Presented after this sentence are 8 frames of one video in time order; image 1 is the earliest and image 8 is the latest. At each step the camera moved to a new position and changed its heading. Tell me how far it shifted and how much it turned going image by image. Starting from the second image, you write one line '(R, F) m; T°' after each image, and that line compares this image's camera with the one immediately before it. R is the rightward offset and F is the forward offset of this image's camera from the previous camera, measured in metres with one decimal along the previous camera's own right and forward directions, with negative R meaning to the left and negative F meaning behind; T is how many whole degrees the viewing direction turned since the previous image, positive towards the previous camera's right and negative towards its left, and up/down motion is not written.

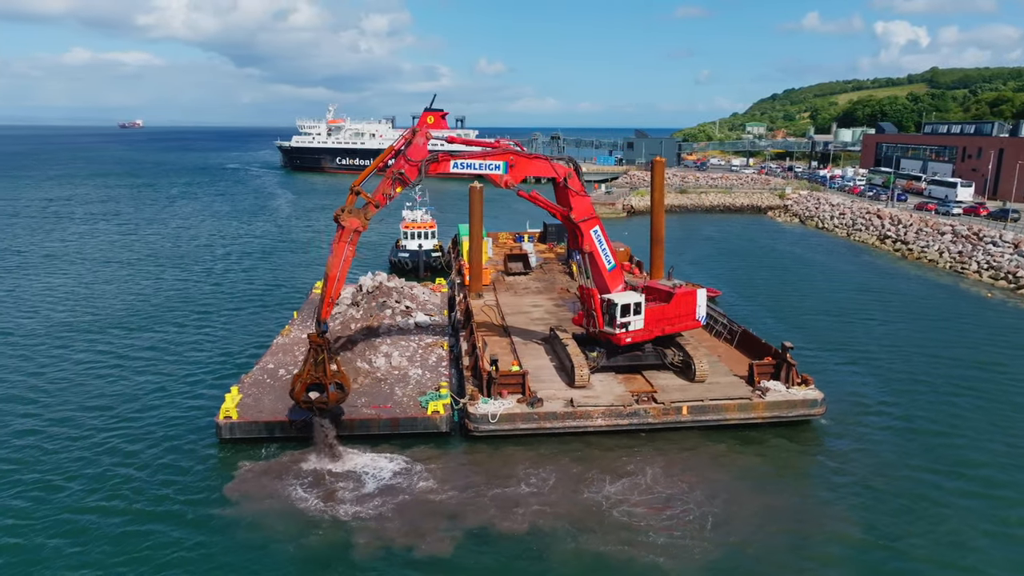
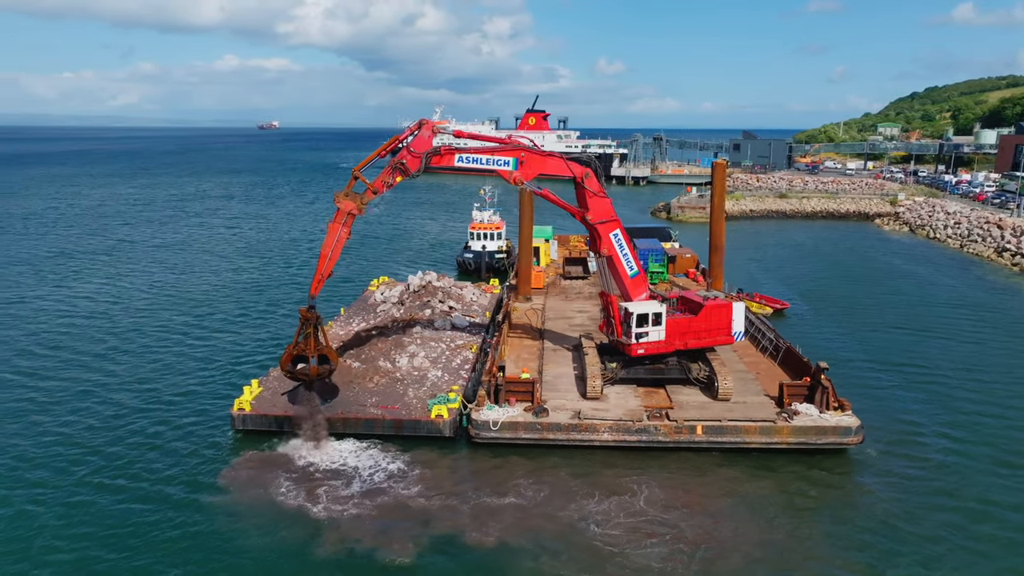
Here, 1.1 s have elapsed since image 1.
(+2.8, +0.8) m; -9°
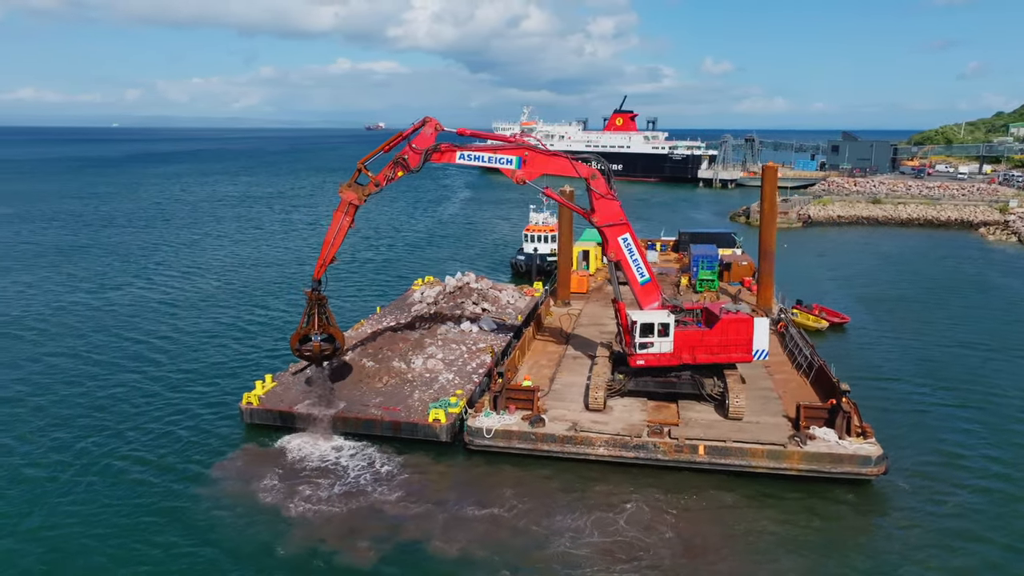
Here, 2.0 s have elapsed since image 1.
(+2.6, +0.7) m; -7°
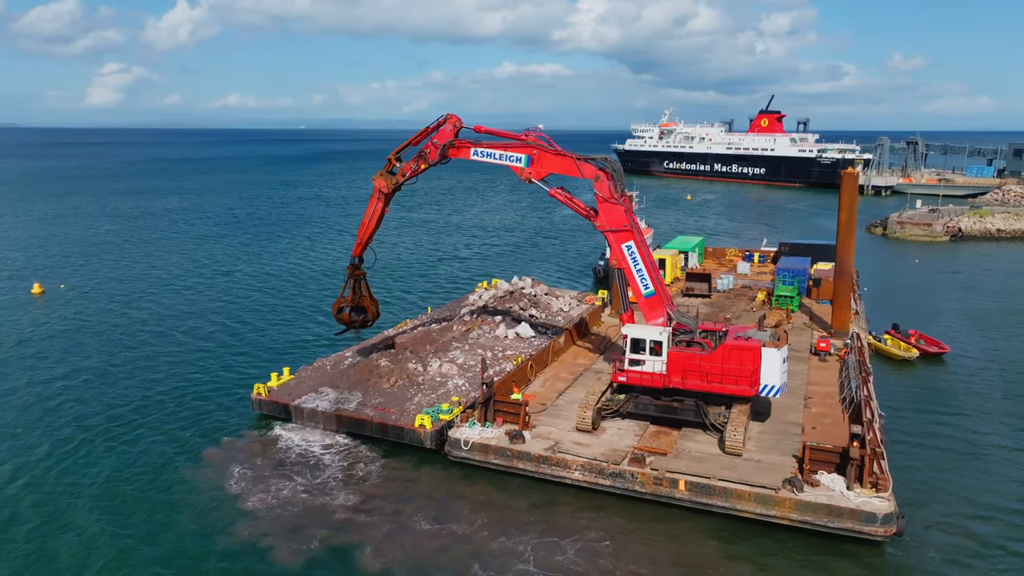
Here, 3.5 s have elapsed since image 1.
(+4.2, +1.3) m; -12°
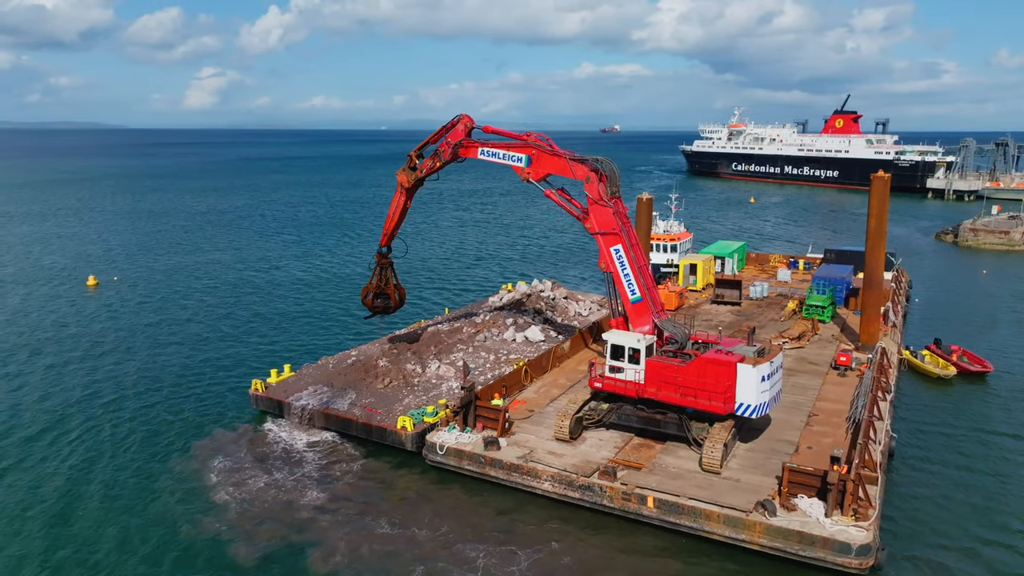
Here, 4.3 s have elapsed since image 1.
(+2.3, +0.5) m; -6°
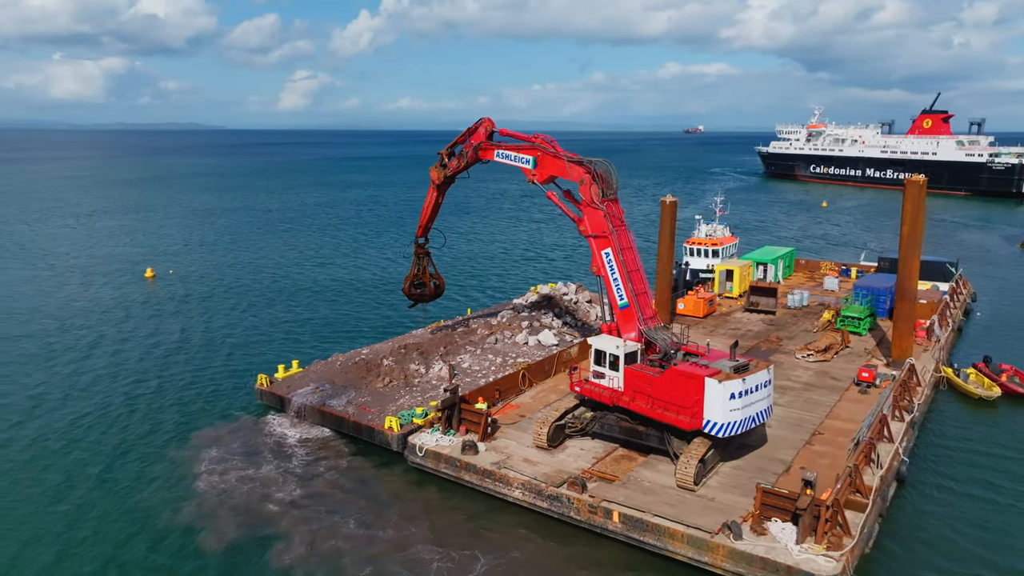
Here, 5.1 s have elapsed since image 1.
(+2.3, +0.4) m; -6°
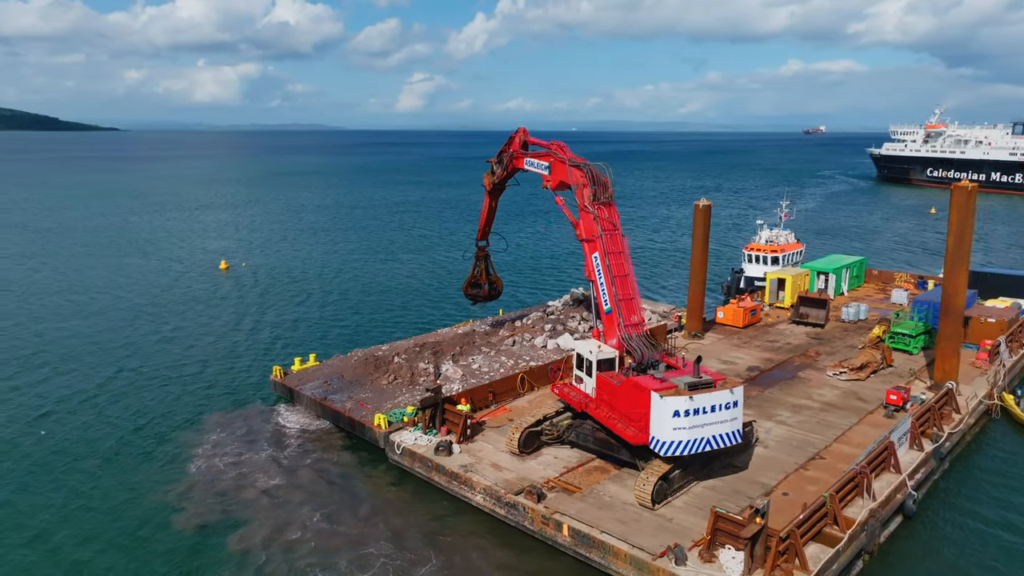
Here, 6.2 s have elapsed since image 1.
(+3.1, +0.5) m; -8°
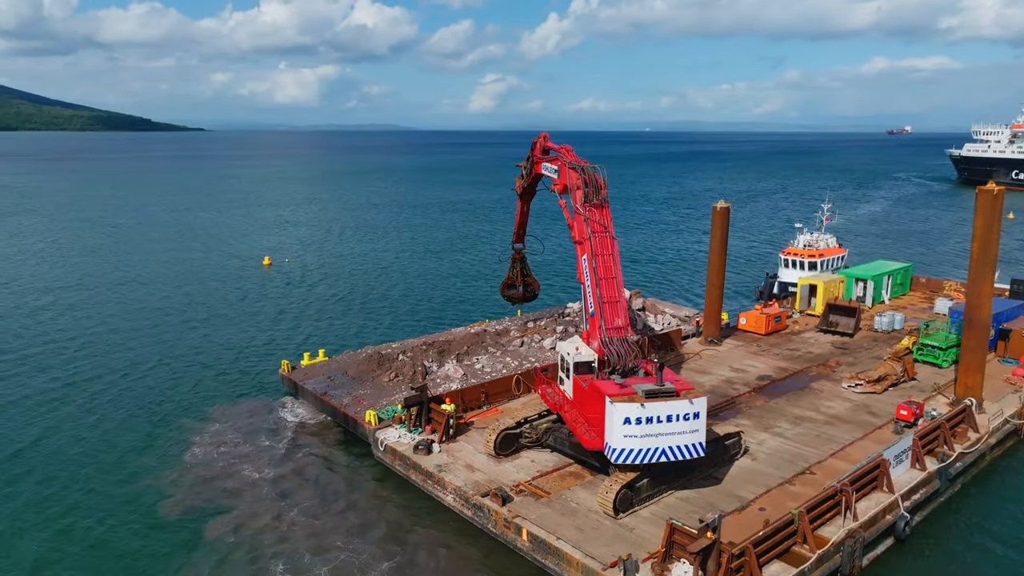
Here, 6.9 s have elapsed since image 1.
(+2.1, +0.2) m; -5°
